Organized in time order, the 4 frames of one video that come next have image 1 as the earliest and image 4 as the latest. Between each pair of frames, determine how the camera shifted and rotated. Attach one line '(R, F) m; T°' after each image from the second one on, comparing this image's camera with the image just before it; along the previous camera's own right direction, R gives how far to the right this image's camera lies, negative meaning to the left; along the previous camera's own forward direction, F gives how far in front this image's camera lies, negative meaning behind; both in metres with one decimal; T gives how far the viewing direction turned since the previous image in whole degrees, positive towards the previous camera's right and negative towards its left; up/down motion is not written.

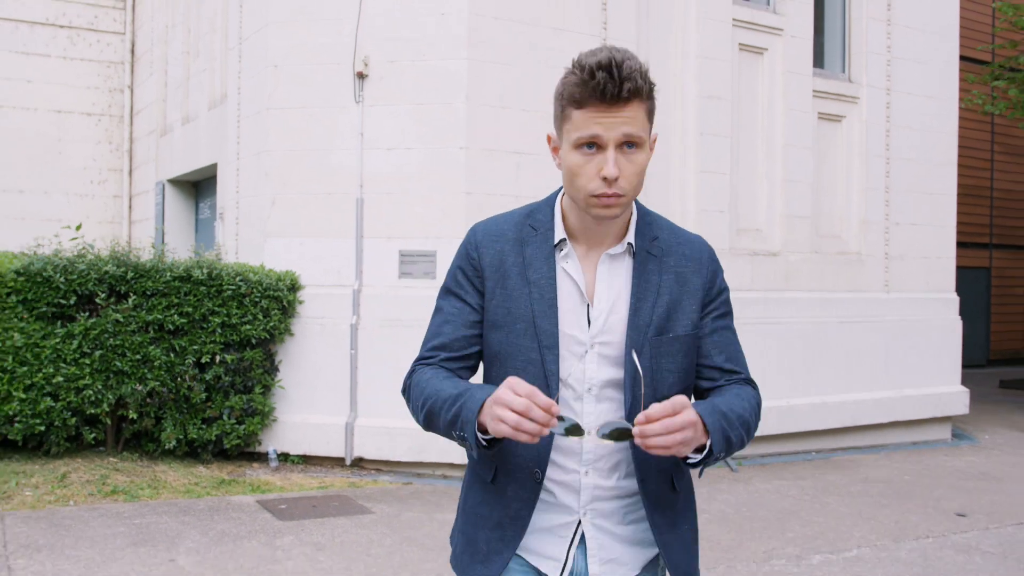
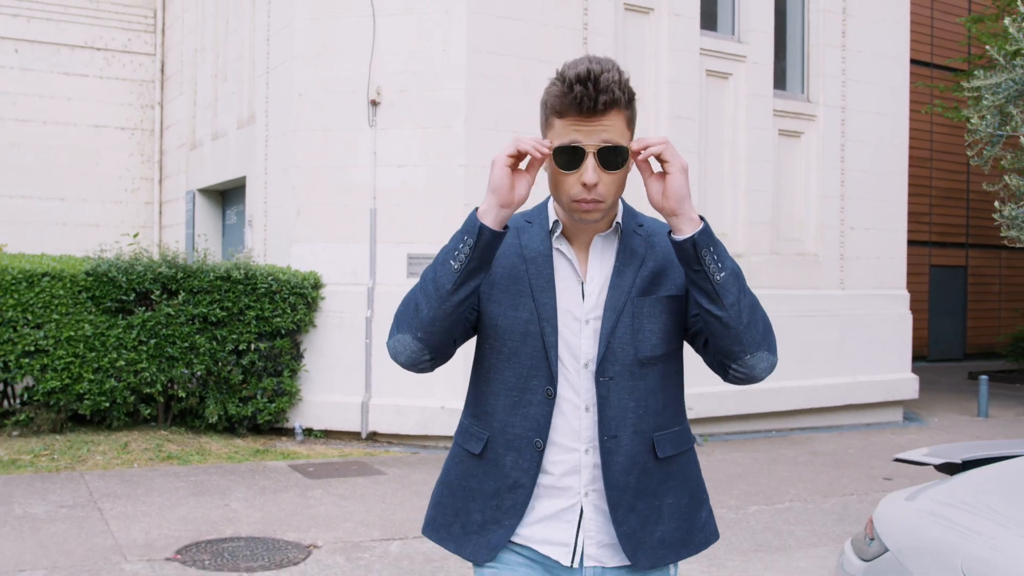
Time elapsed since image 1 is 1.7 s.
(+0.1, -1.2) m; 0°
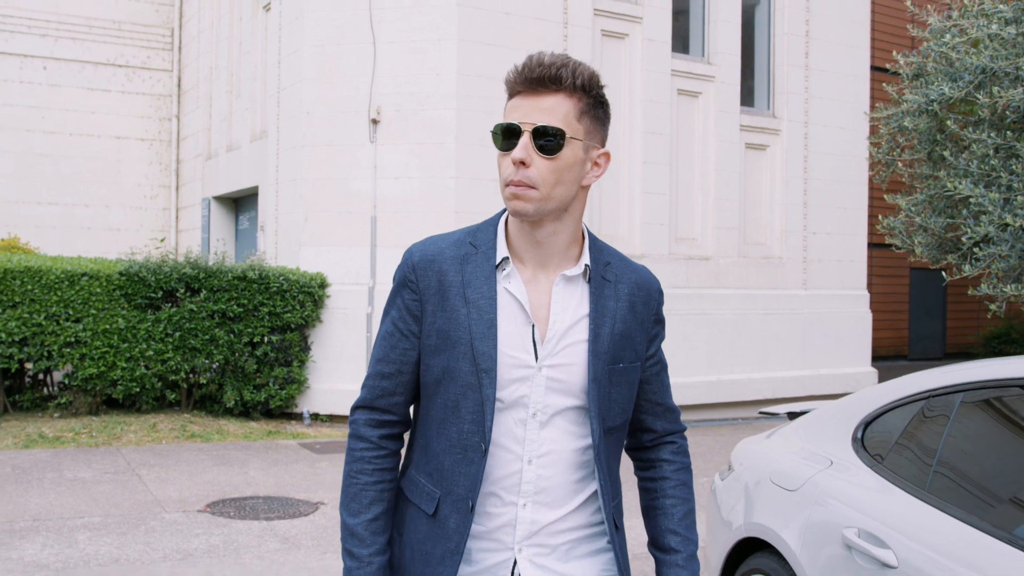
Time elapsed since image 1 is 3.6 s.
(+0.2, -1.0) m; 0°
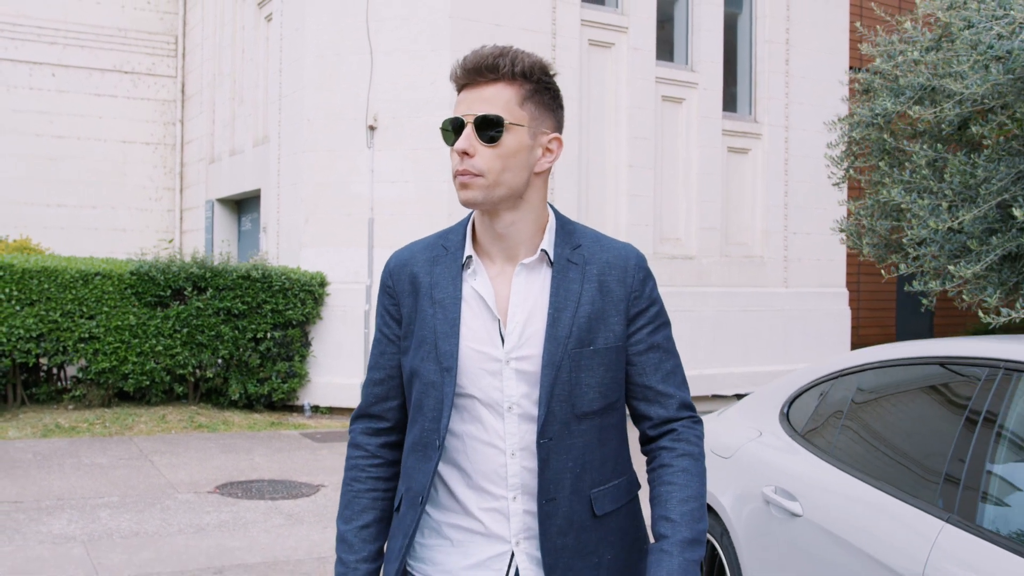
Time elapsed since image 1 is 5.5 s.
(+0.1, -0.5) m; 0°
